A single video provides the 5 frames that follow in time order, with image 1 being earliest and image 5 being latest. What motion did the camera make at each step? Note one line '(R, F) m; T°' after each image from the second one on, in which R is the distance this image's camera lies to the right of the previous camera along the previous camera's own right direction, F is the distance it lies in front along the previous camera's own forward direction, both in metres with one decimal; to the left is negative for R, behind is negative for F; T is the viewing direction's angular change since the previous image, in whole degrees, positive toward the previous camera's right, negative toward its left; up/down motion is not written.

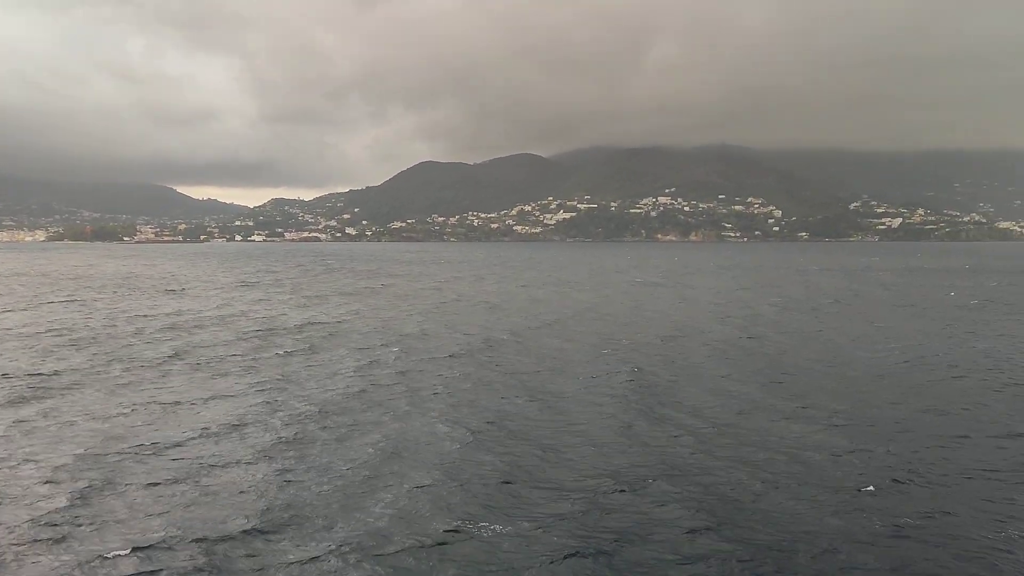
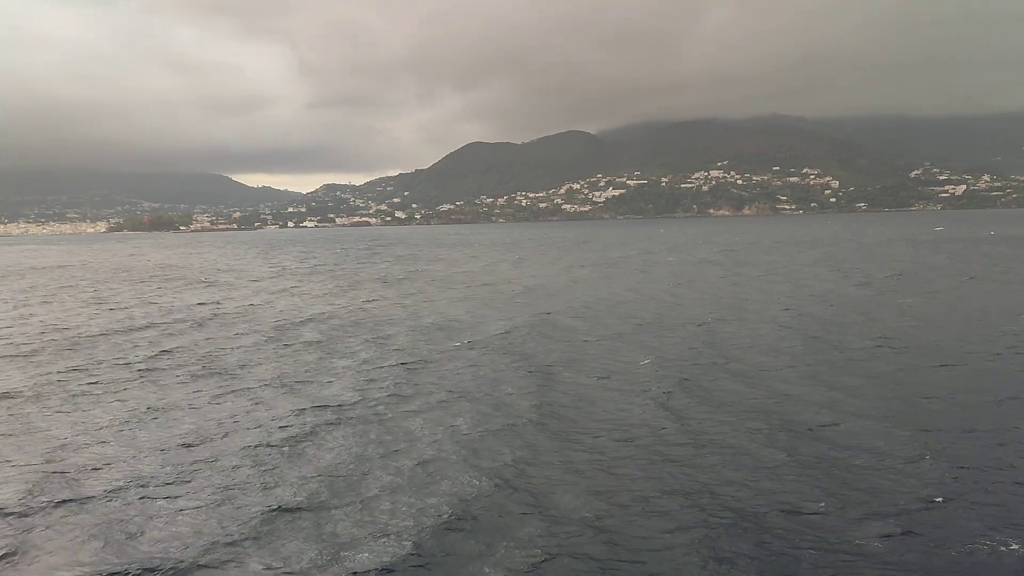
(+0.5, +0.8) m; -4°
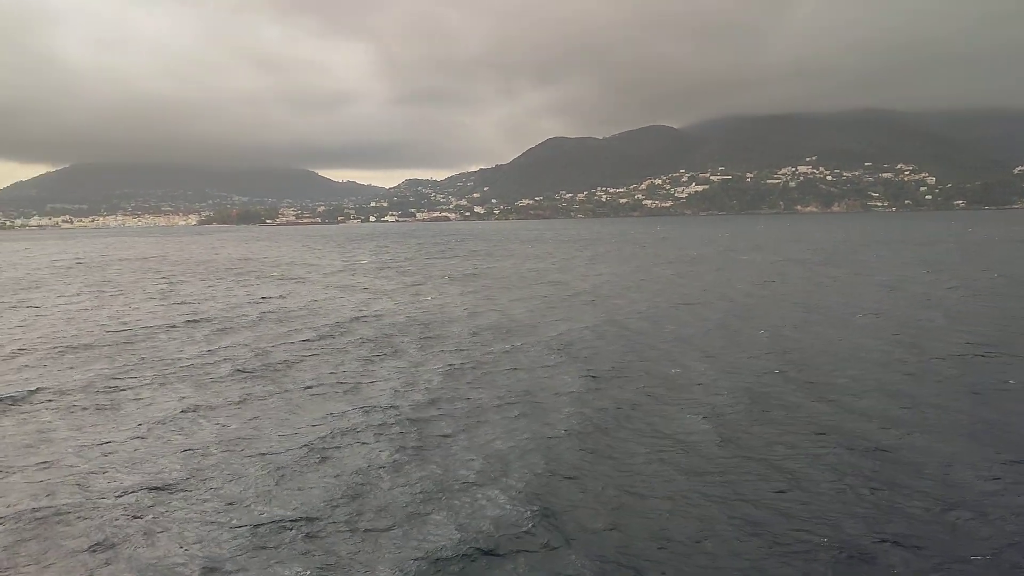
(+0.8, +0.8) m; -6°
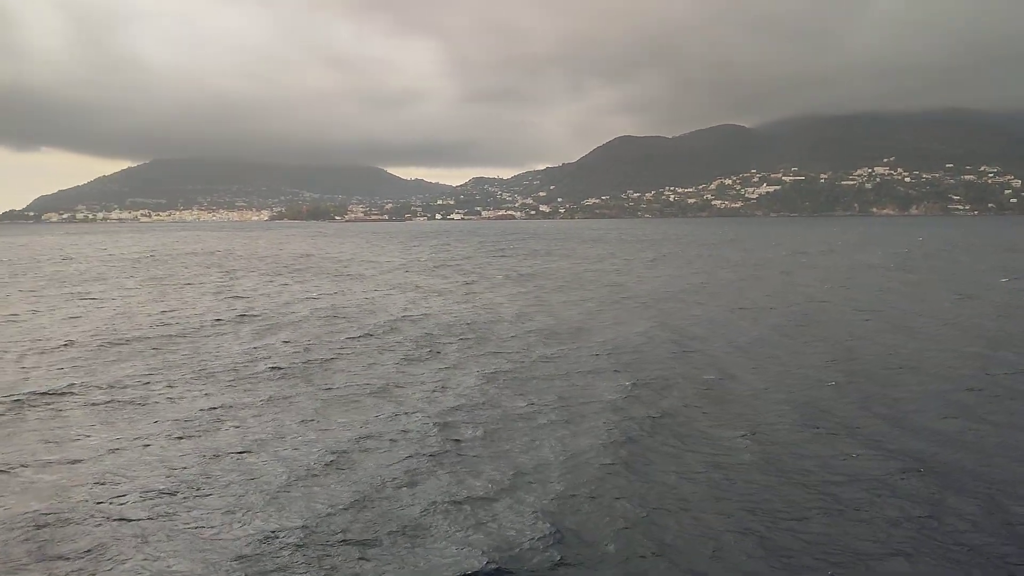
(+0.6, +0.5) m; -4°
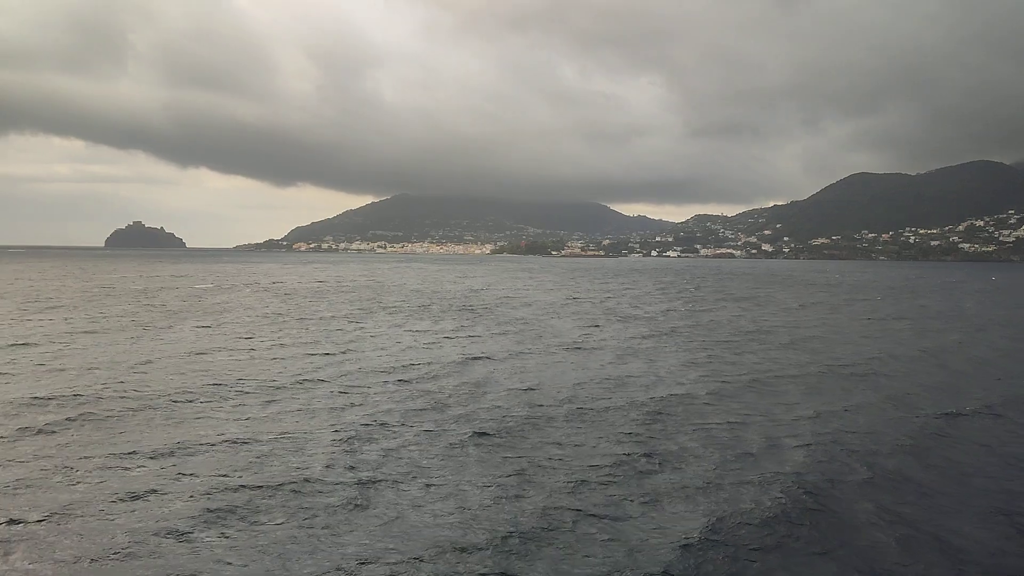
(+3.5, +2.7) m; -16°
